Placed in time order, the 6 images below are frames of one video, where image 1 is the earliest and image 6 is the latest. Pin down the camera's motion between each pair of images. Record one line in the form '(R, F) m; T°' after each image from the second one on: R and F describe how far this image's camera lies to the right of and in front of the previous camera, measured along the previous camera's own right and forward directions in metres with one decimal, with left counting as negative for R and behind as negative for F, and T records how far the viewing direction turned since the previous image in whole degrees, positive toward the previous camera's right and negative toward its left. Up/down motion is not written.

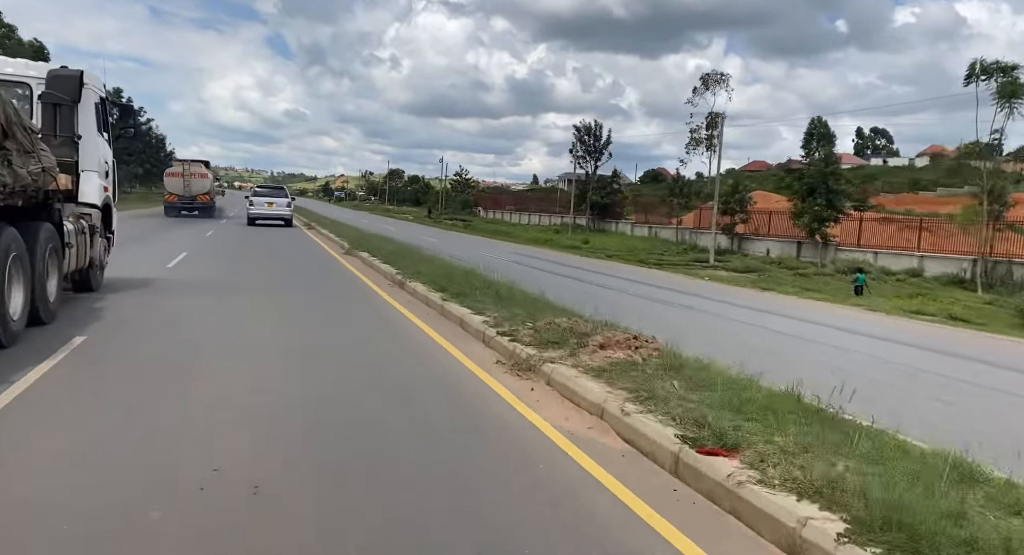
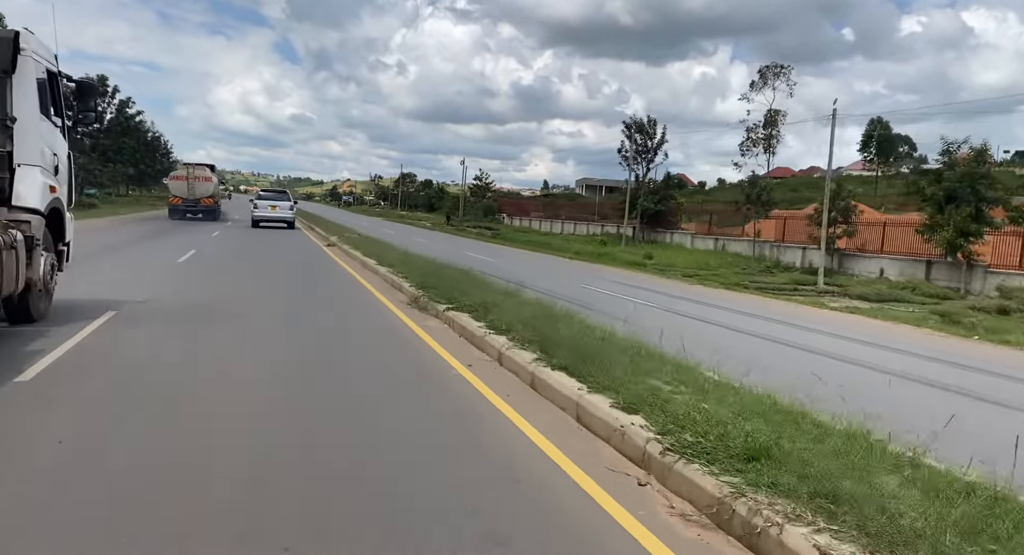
(-1.0, +3.1) m; 0°
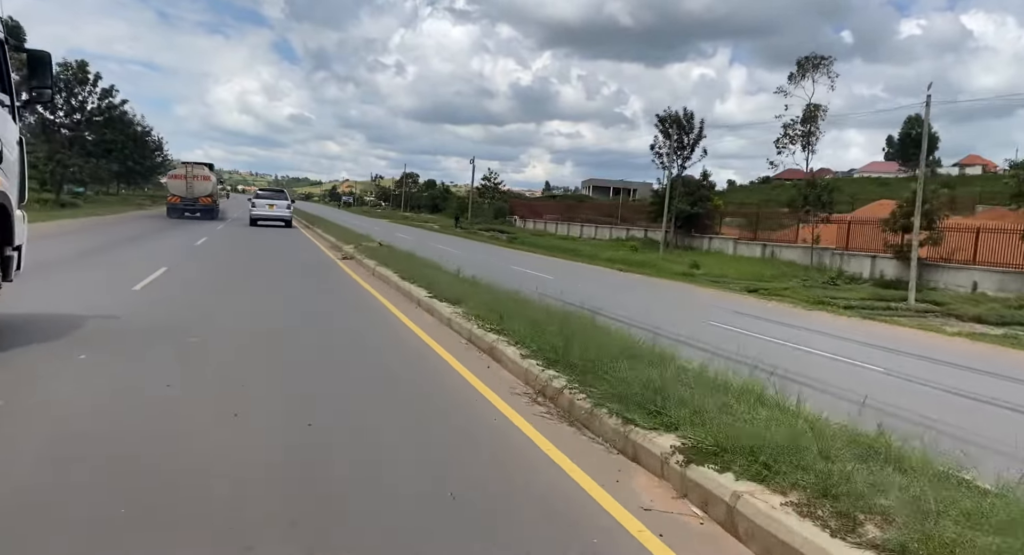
(-0.6, +1.9) m; 0°
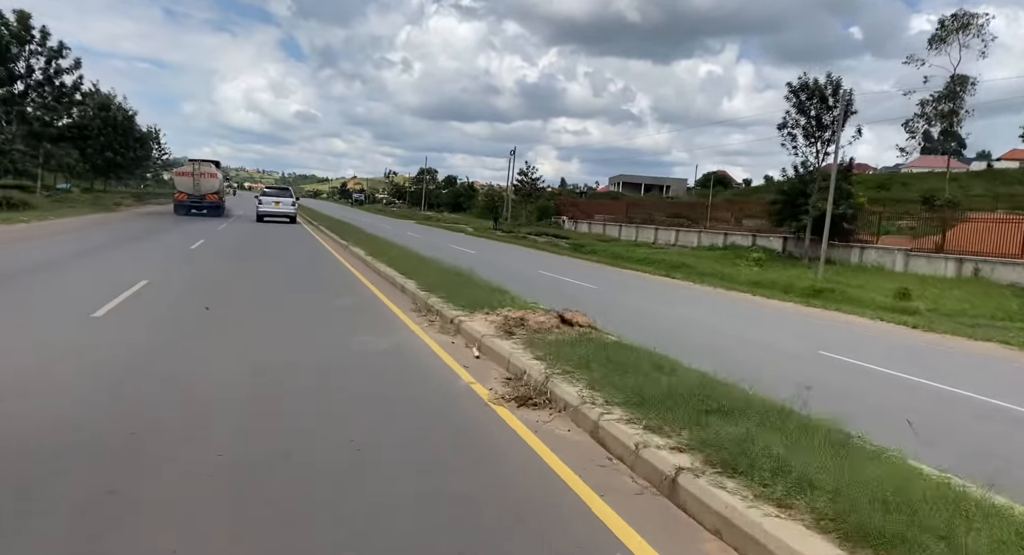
(-1.6, +4.8) m; -1°
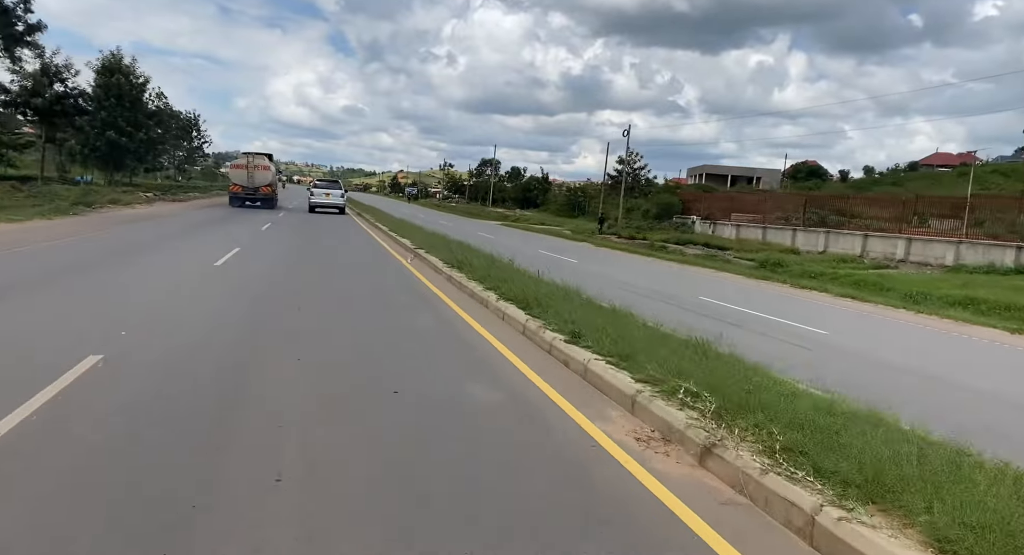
(-2.1, +6.2) m; -4°
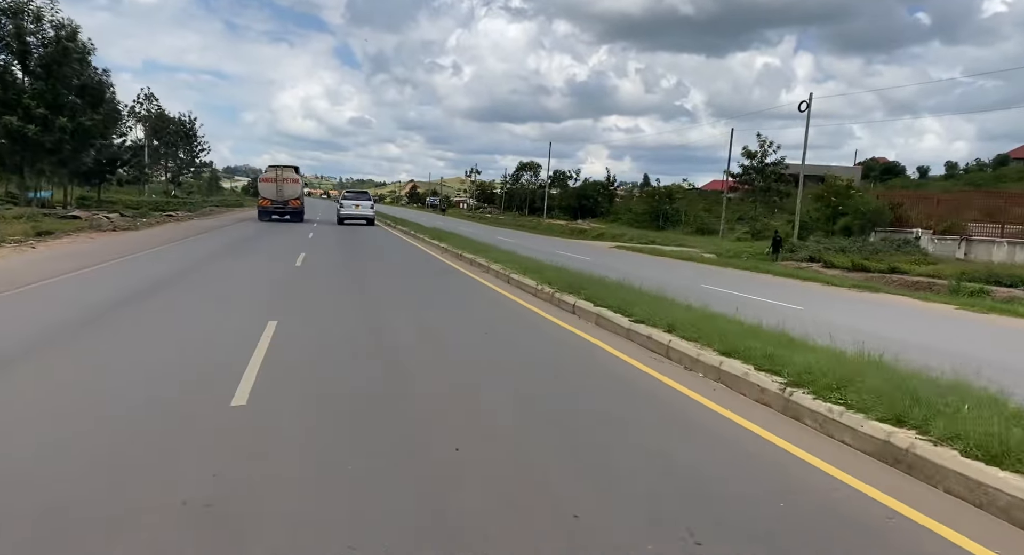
(-2.5, +7.5) m; -1°
